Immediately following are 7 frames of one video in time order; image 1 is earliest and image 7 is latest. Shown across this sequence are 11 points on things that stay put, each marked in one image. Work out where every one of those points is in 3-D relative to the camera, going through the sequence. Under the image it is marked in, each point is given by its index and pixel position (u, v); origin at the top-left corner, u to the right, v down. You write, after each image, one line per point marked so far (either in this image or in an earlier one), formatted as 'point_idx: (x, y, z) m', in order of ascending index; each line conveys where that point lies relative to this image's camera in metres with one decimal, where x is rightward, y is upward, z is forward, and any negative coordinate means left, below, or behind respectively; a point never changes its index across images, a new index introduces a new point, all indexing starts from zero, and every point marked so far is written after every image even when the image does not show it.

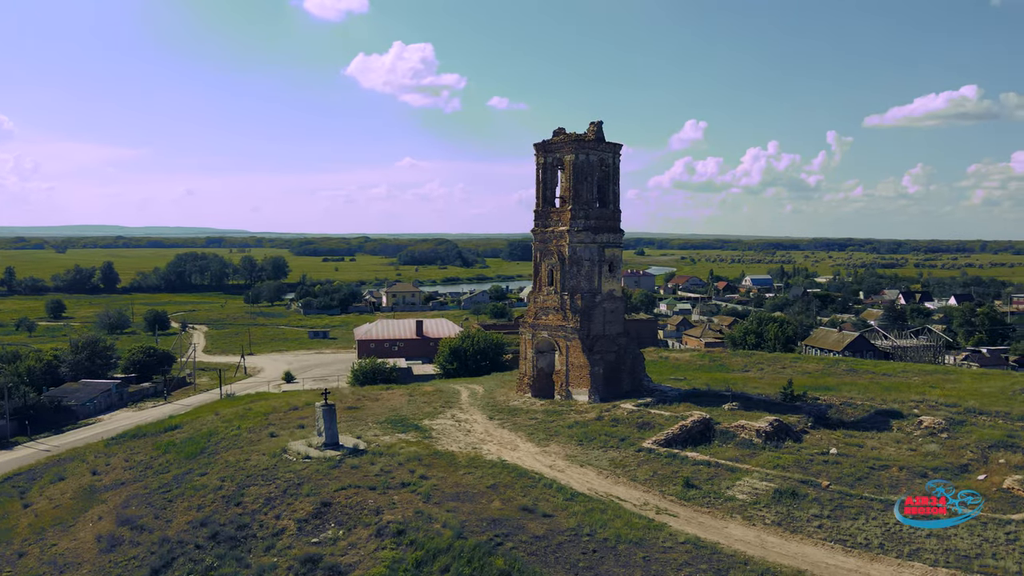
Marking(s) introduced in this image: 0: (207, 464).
0: (-8.5, -4.9, +17.7) m
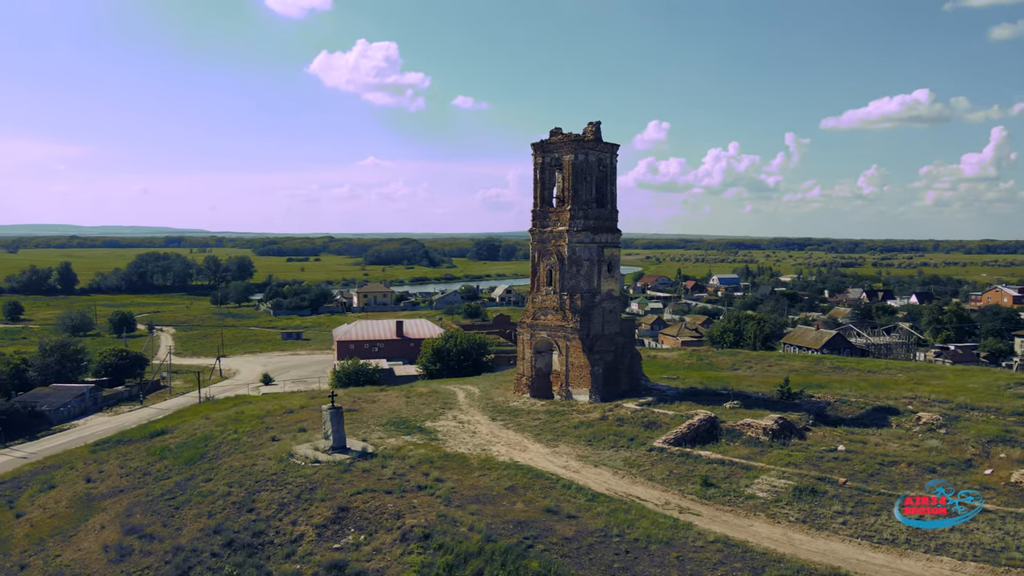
0: (-8.2, -5.0, +17.3) m
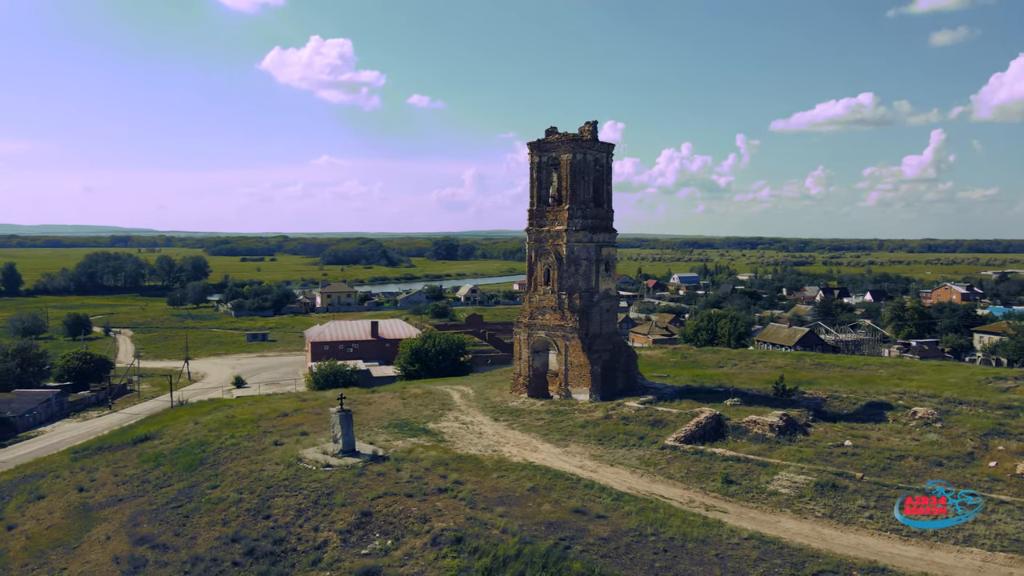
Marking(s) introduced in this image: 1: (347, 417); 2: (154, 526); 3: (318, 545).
0: (-7.8, -5.0, +16.7) m
1: (-4.4, -3.5, +17.1) m
2: (-8.0, -5.3, +14.2) m
3: (-3.8, -5.0, +12.3) m
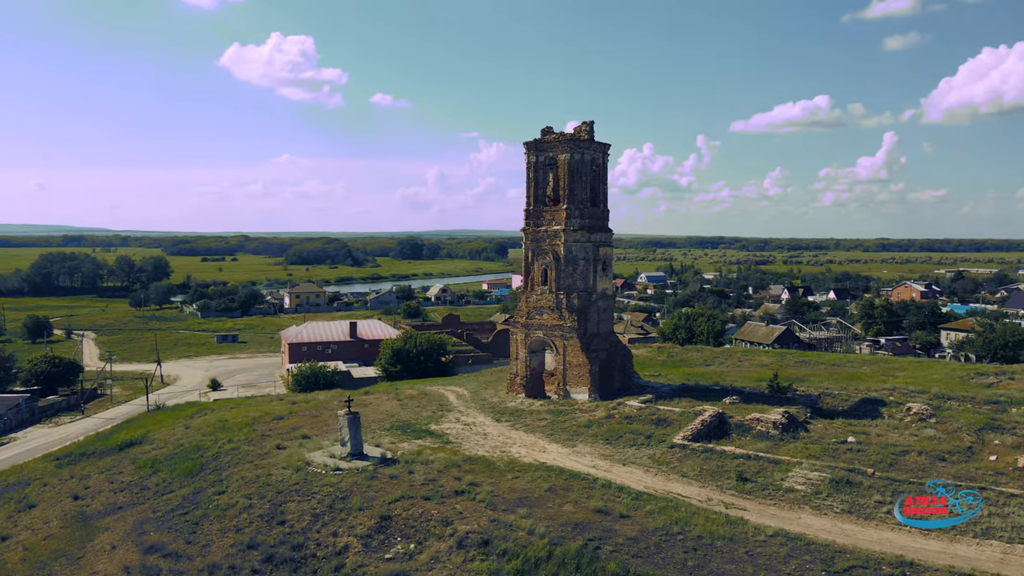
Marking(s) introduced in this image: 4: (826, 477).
0: (-7.5, -5.0, +16.4) m
1: (-4.2, -3.5, +16.9) m
2: (-7.6, -5.4, +13.8) m
3: (-3.3, -5.0, +12.1) m
4: (+7.0, -4.2, +14.1) m
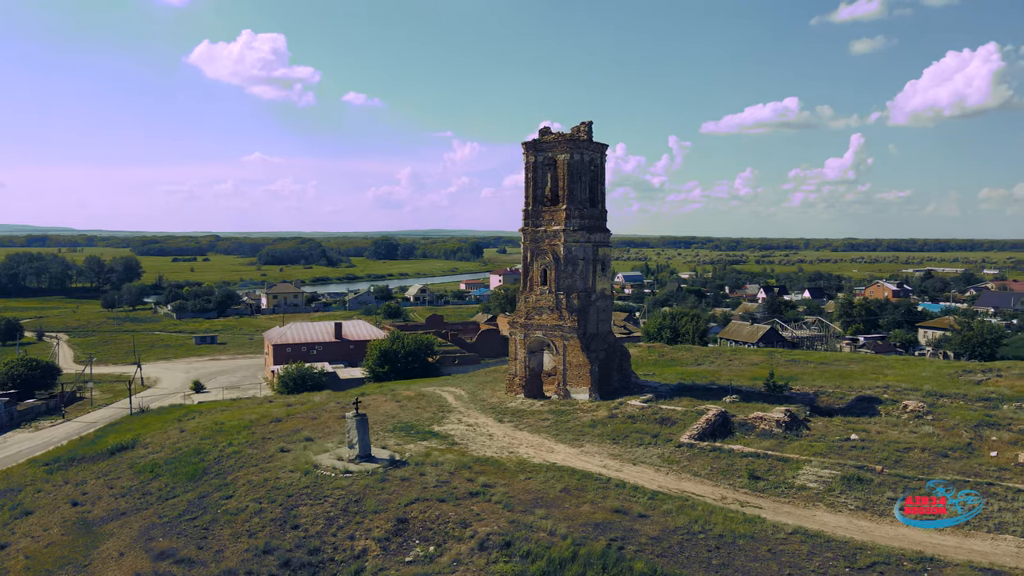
0: (-7.3, -5.0, +16.1) m
1: (-3.9, -3.5, +16.7) m
2: (-7.3, -5.4, +13.5) m
3: (-2.9, -5.0, +12.0) m
4: (+7.3, -4.2, +14.2) m
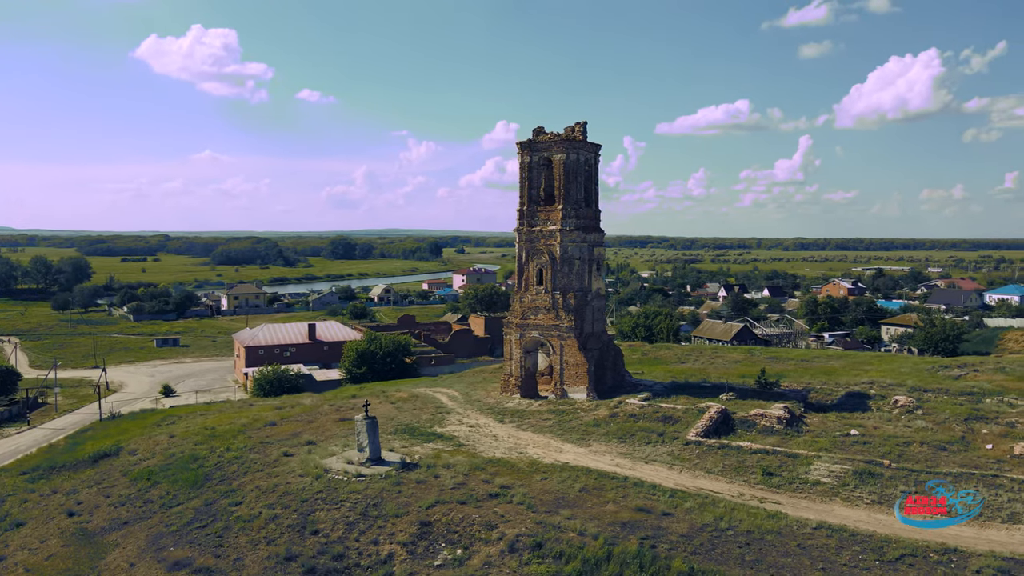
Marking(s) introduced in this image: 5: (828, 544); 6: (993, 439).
0: (-6.9, -5.1, +15.7) m
1: (-3.6, -3.6, +16.5) m
2: (-6.8, -5.4, +13.2) m
3: (-2.4, -5.1, +11.8) m
4: (+7.7, -4.2, +14.5) m
5: (+5.5, -4.5, +11.1) m
6: (+13.6, -4.3, +18.0) m
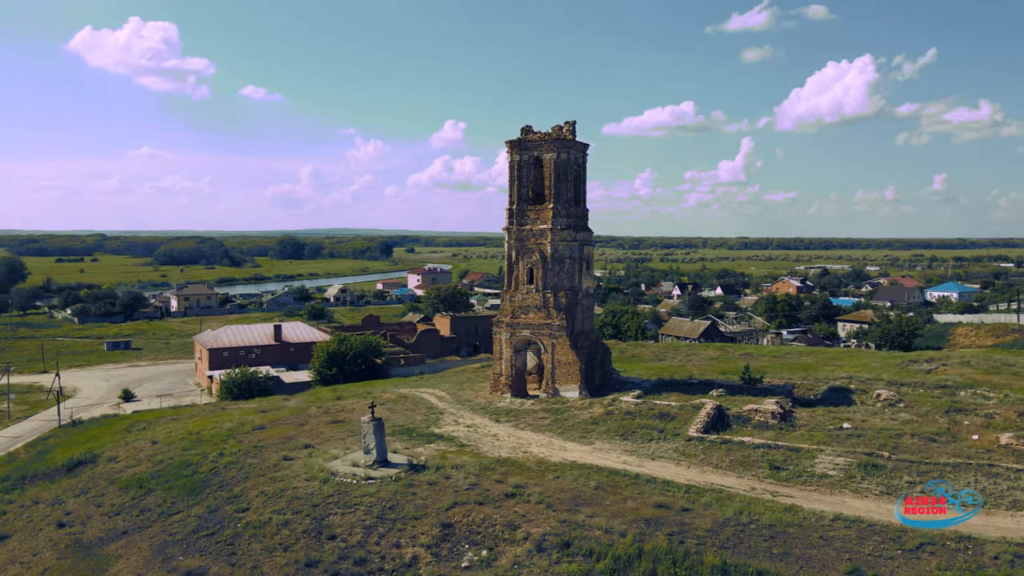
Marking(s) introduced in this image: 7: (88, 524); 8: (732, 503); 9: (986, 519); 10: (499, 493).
0: (-6.7, -5.1, +15.3) m
1: (-3.4, -3.6, +16.2) m
2: (-6.4, -5.4, +12.8) m
3: (-1.9, -5.1, +11.7) m
4: (+8.0, -4.1, +15.0) m
5: (+6.0, -4.4, +11.4) m
6: (+13.7, -4.2, +18.7) m
7: (-10.6, -5.9, +15.7) m
8: (+4.5, -4.4, +13.0) m
9: (+9.1, -4.4, +12.2) m
10: (-0.3, -4.5, +14.0) m
